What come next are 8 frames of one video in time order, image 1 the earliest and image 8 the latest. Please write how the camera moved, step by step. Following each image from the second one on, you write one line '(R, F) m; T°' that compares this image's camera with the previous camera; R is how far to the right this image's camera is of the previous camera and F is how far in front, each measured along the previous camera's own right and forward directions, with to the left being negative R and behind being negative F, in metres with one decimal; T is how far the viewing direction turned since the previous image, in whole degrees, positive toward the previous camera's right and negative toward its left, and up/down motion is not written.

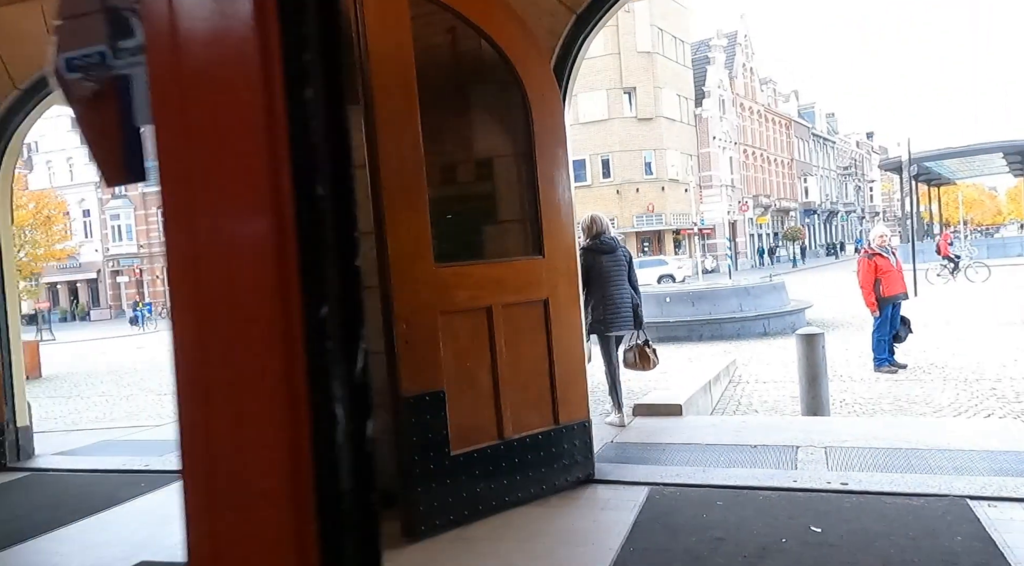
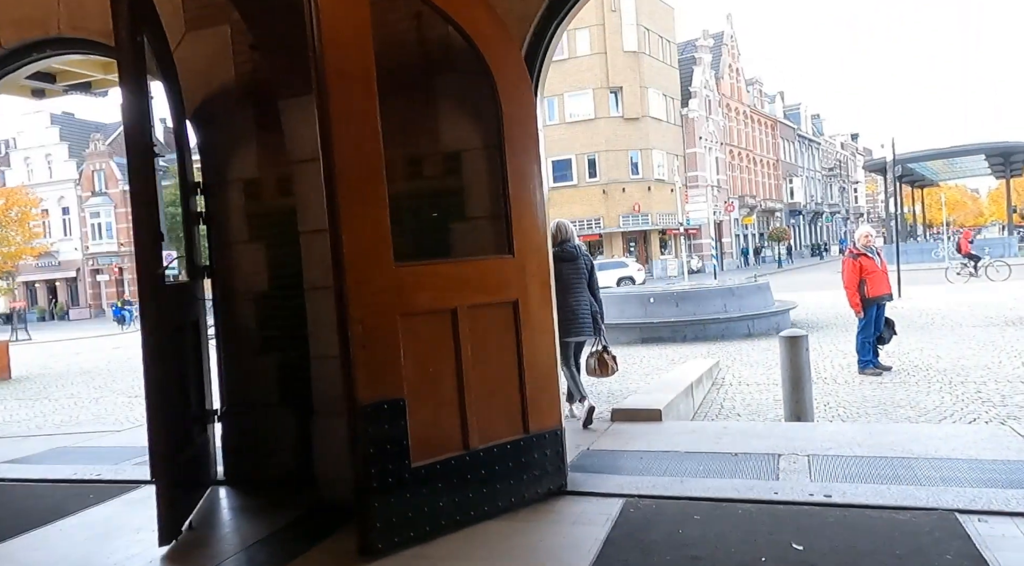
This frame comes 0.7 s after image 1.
(+0.1, +0.2) m; +1°
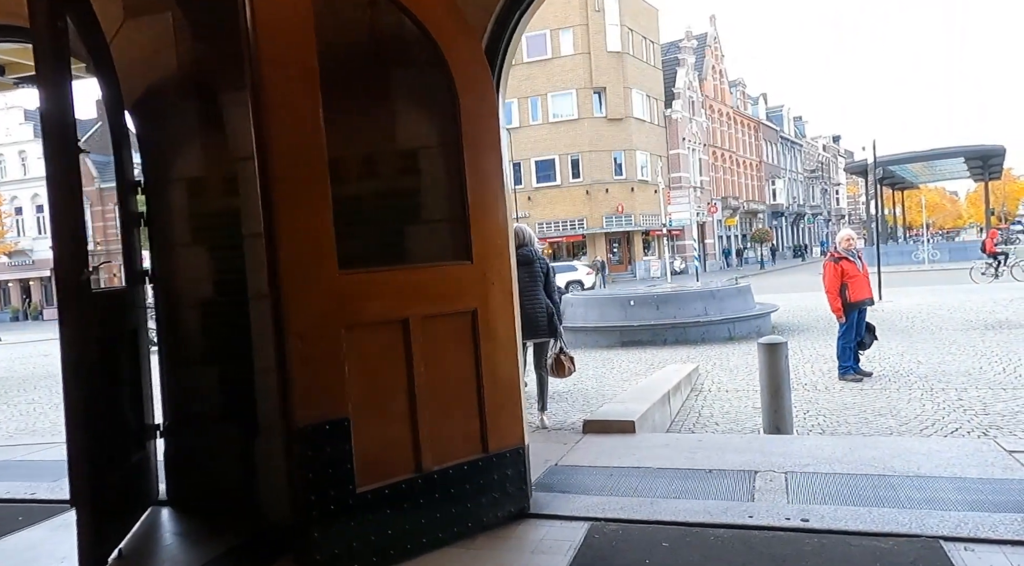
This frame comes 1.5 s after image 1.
(+0.1, +0.3) m; +1°
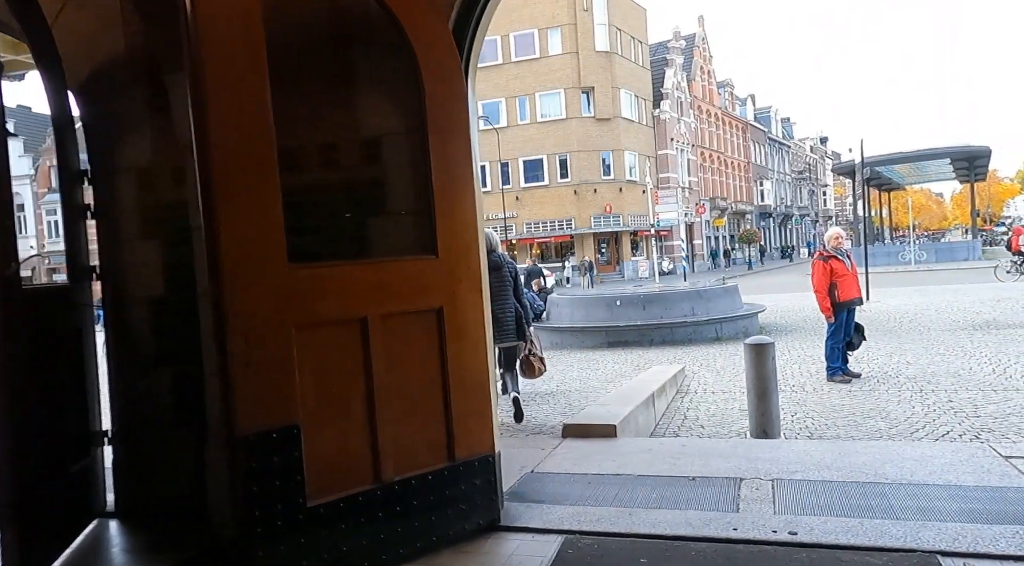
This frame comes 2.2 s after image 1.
(+0.1, +0.3) m; +1°
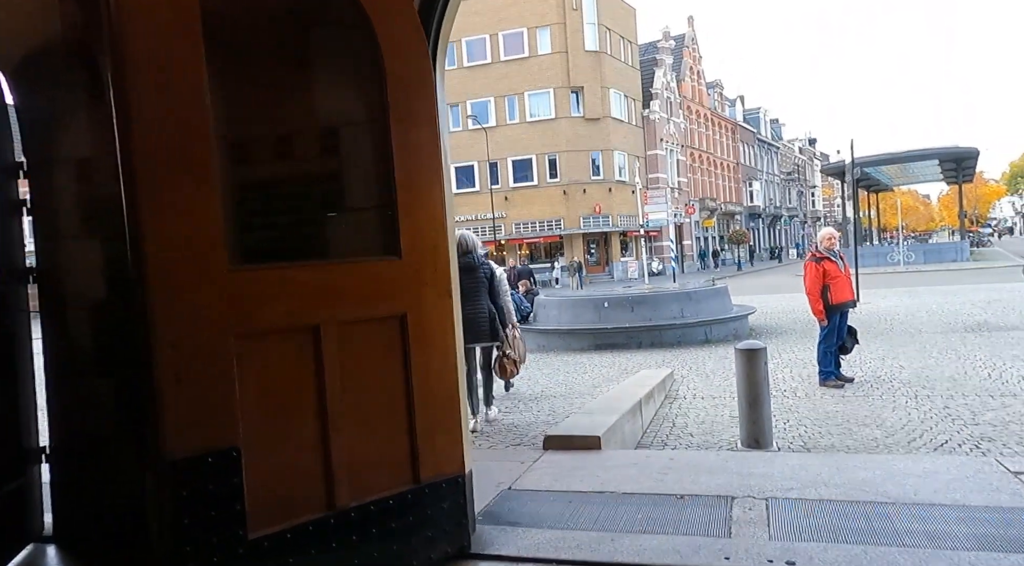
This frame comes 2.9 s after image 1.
(+0.1, +0.3) m; +1°
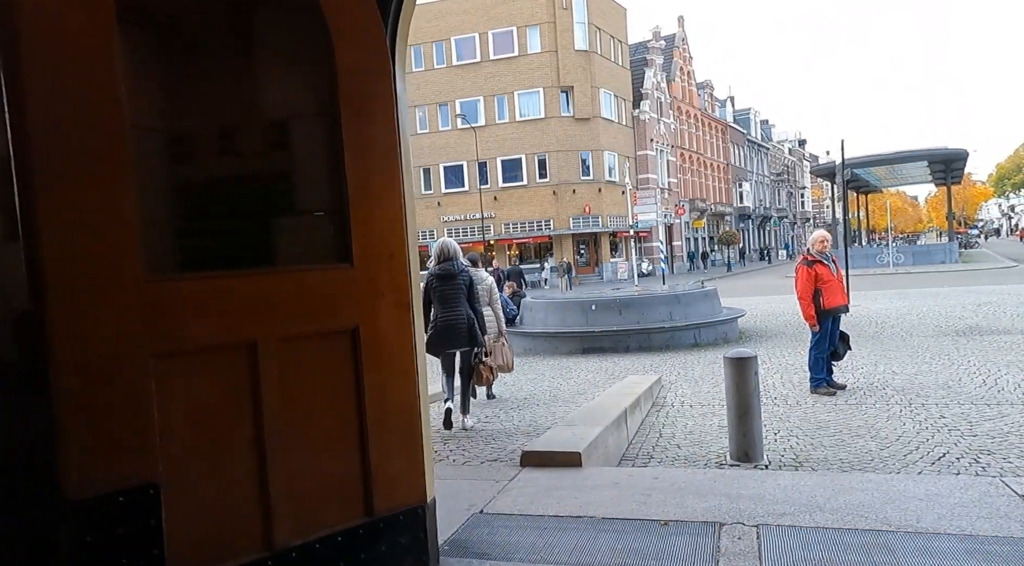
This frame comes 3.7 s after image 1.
(+0.1, +0.3) m; +1°
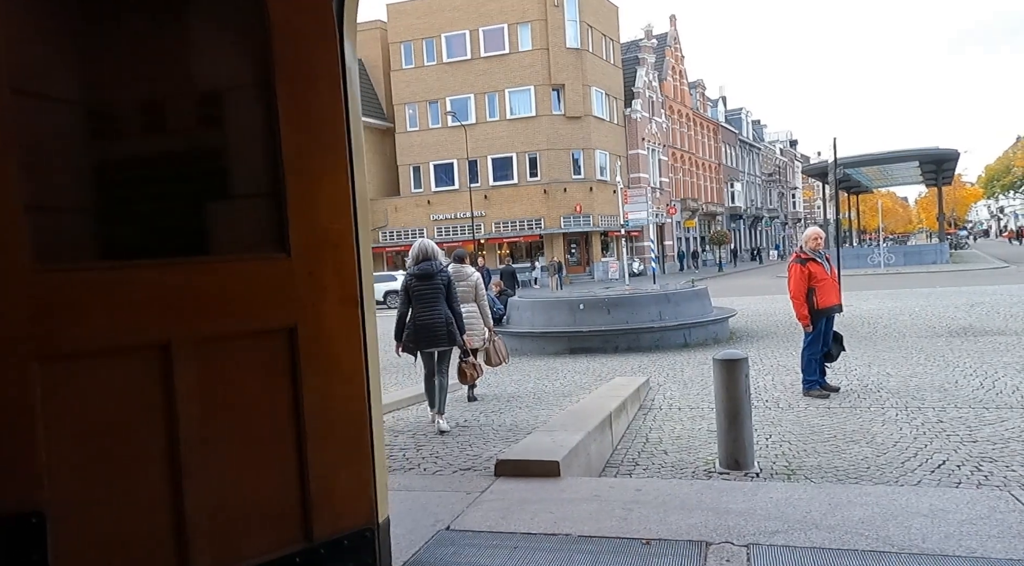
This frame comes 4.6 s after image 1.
(+0.1, +0.3) m; +1°
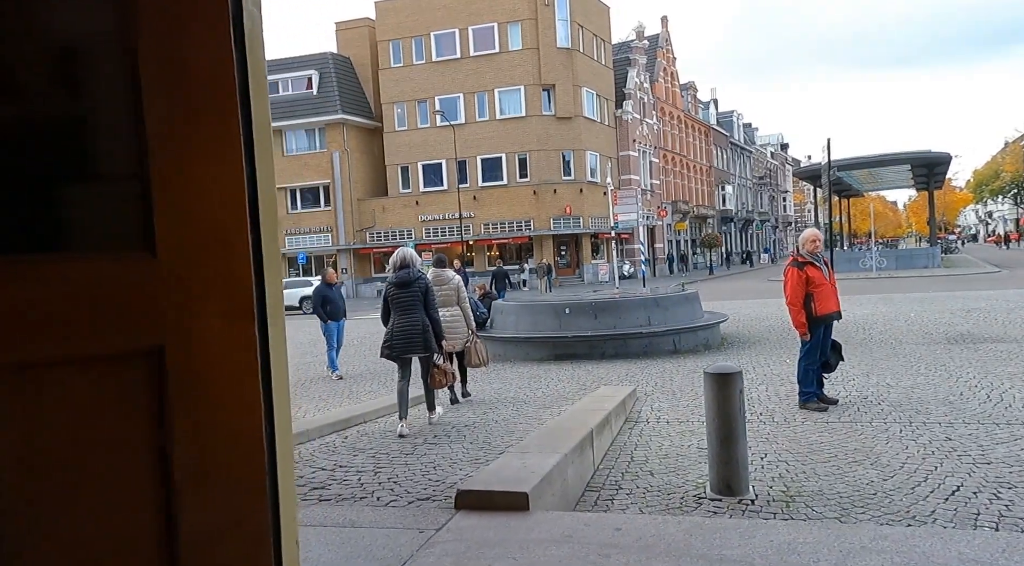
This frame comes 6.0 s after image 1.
(+0.1, +0.6) m; +1°
